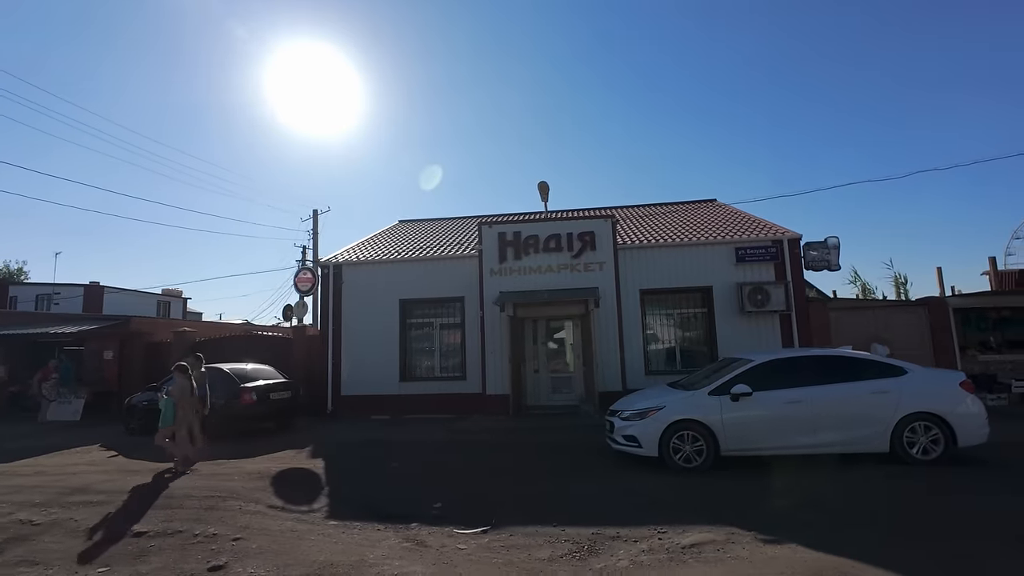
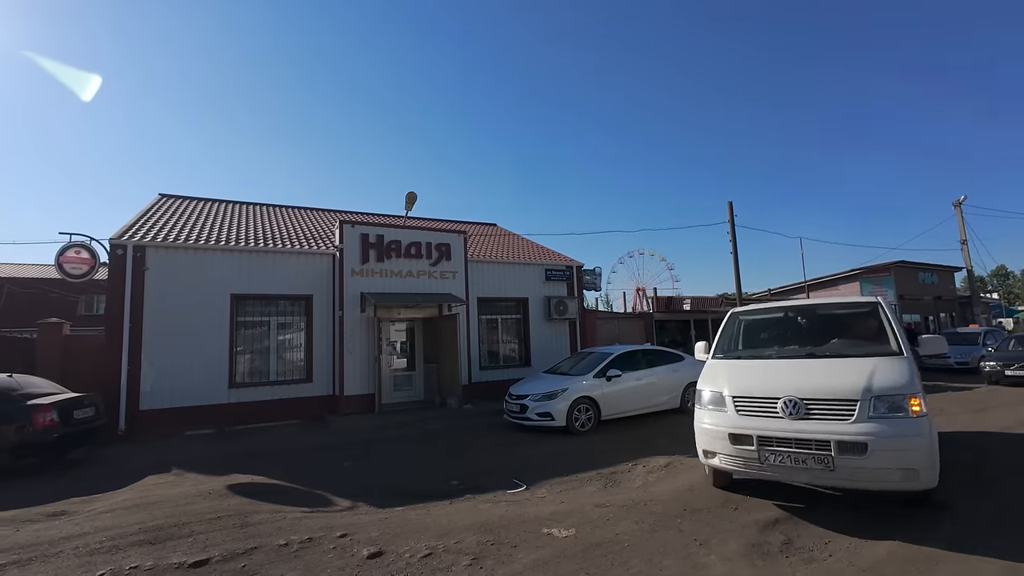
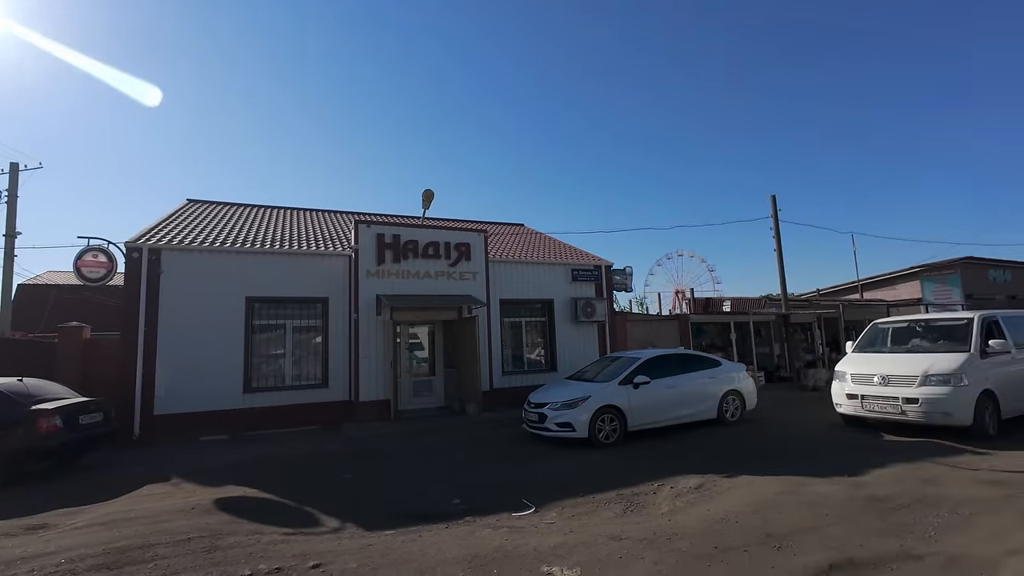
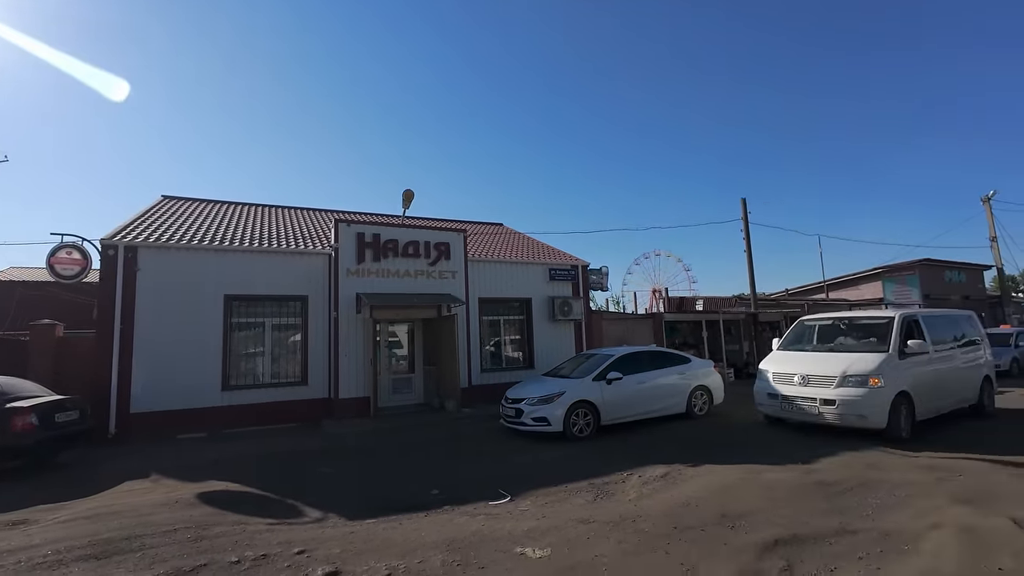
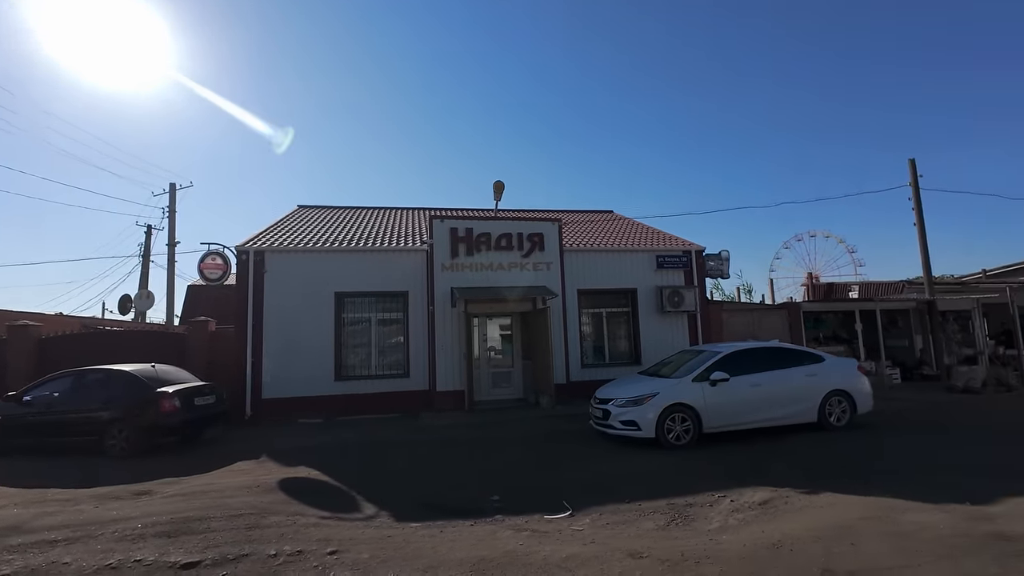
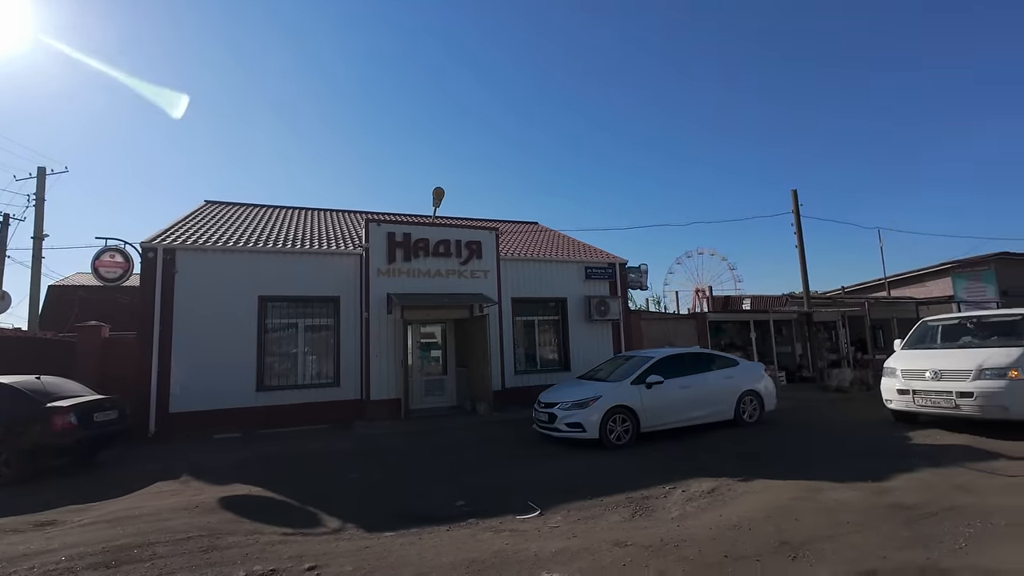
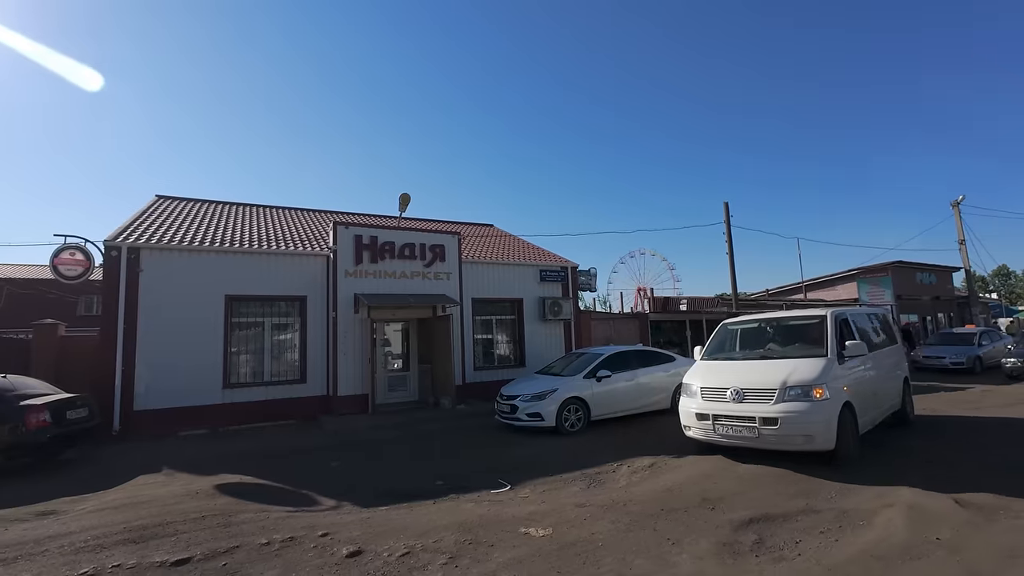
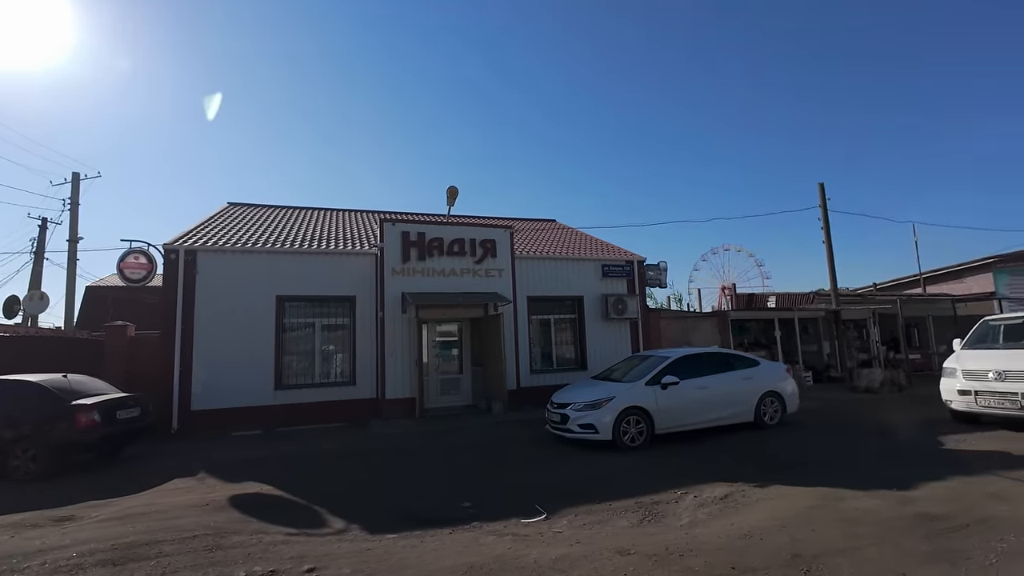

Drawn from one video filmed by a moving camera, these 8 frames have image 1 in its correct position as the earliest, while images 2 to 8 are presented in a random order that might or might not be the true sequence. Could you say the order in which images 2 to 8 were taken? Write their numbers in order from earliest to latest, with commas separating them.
5, 8, 6, 3, 4, 7, 2
